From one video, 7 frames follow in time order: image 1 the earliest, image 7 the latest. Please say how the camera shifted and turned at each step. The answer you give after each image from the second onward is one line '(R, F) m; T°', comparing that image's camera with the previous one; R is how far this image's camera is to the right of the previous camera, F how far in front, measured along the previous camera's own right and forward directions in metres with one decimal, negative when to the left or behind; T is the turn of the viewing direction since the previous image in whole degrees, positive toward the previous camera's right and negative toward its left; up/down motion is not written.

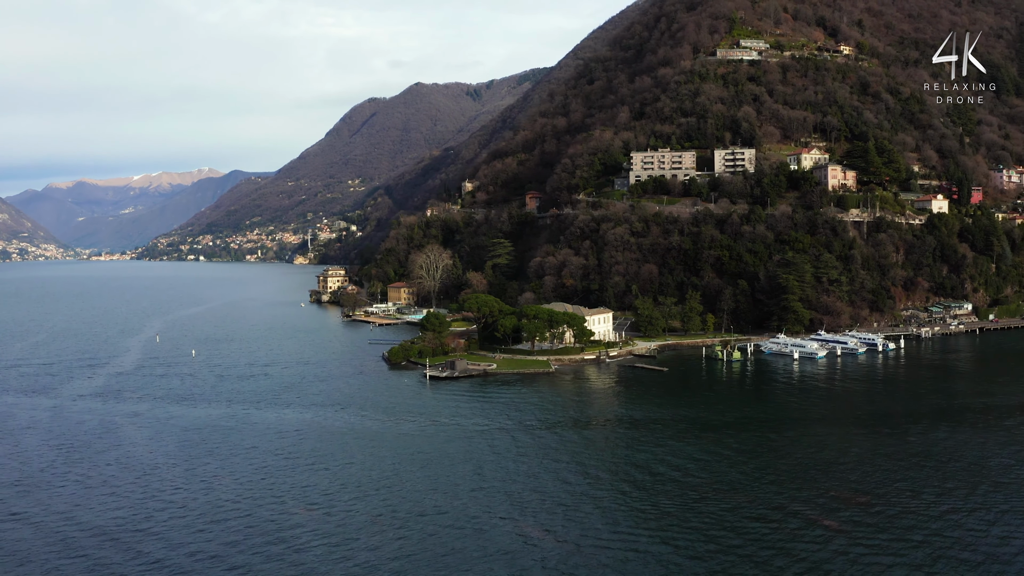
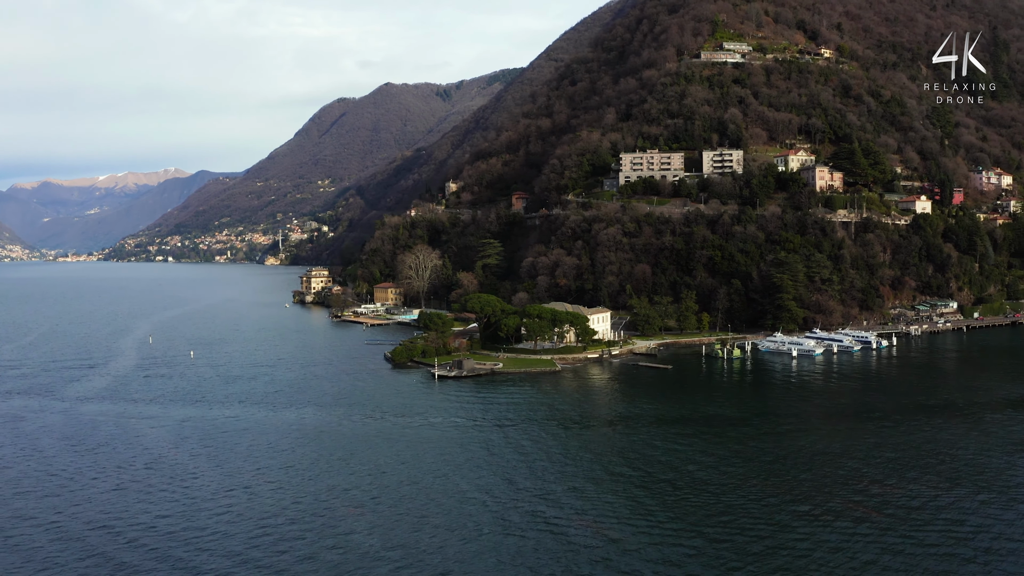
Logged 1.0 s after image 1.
(-1.1, -0.3) m; +2°
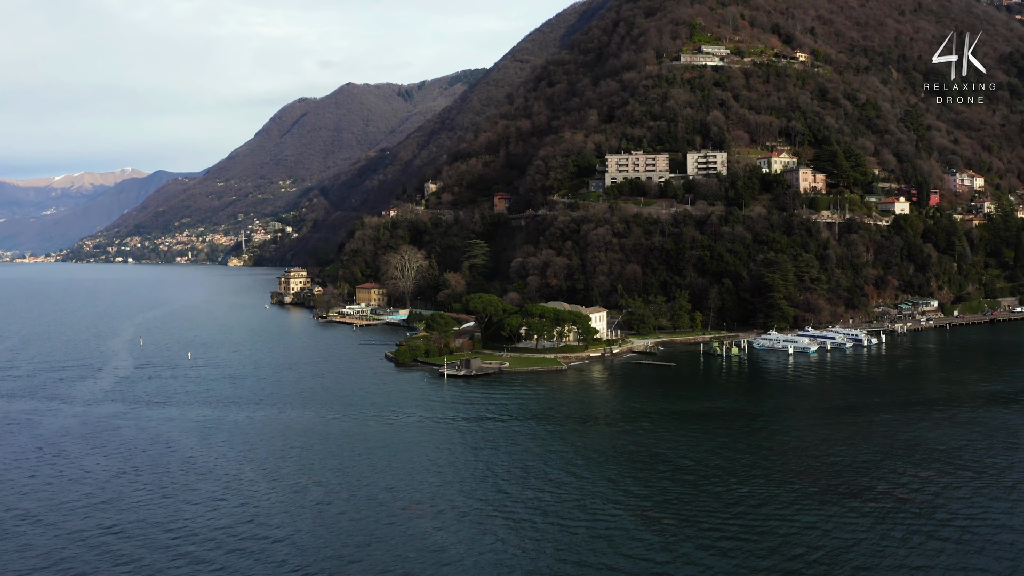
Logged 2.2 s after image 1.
(-1.4, -0.4) m; +2°
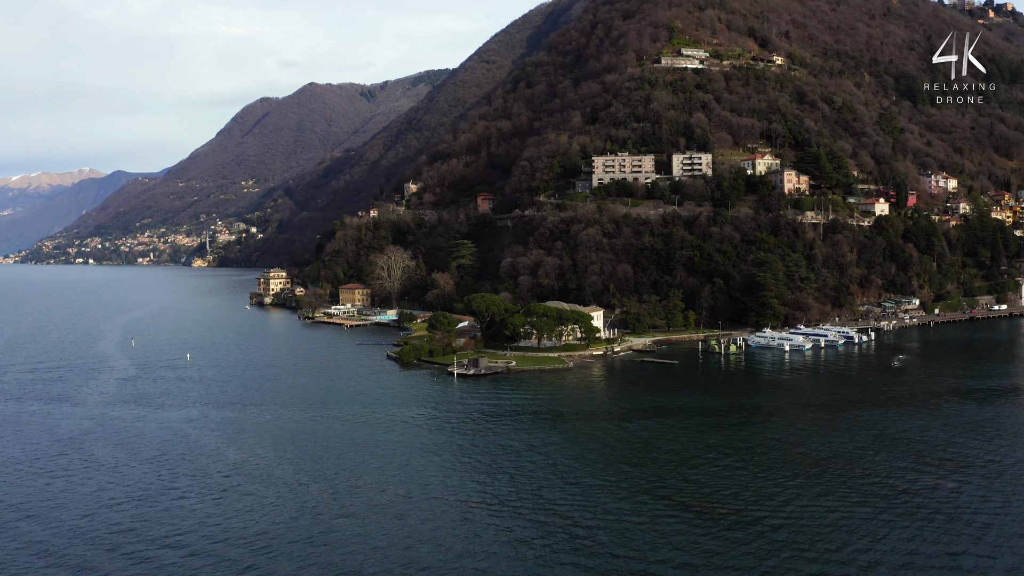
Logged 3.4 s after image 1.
(-1.4, -0.5) m; +2°
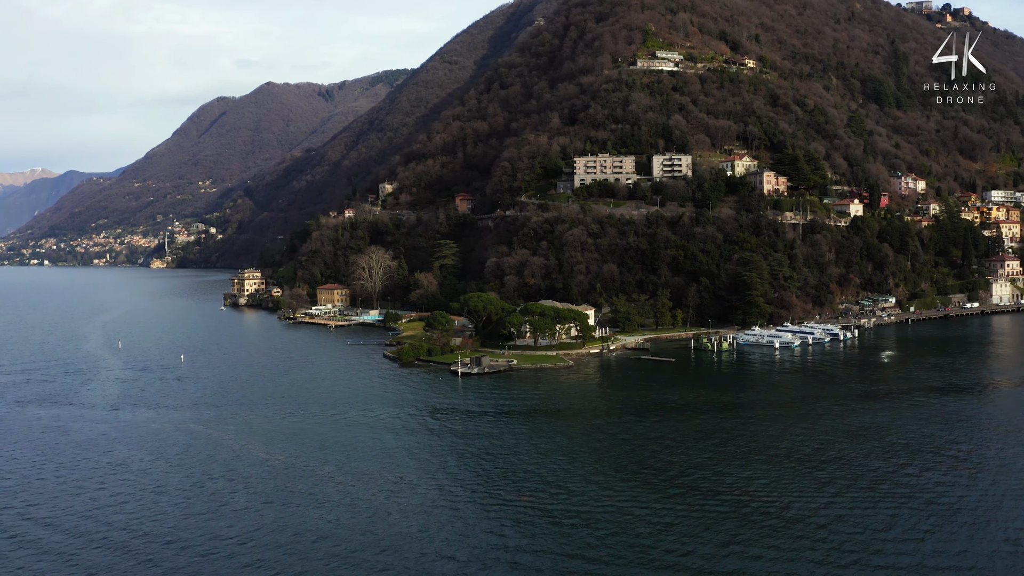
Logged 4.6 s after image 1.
(-1.4, -0.4) m; +2°
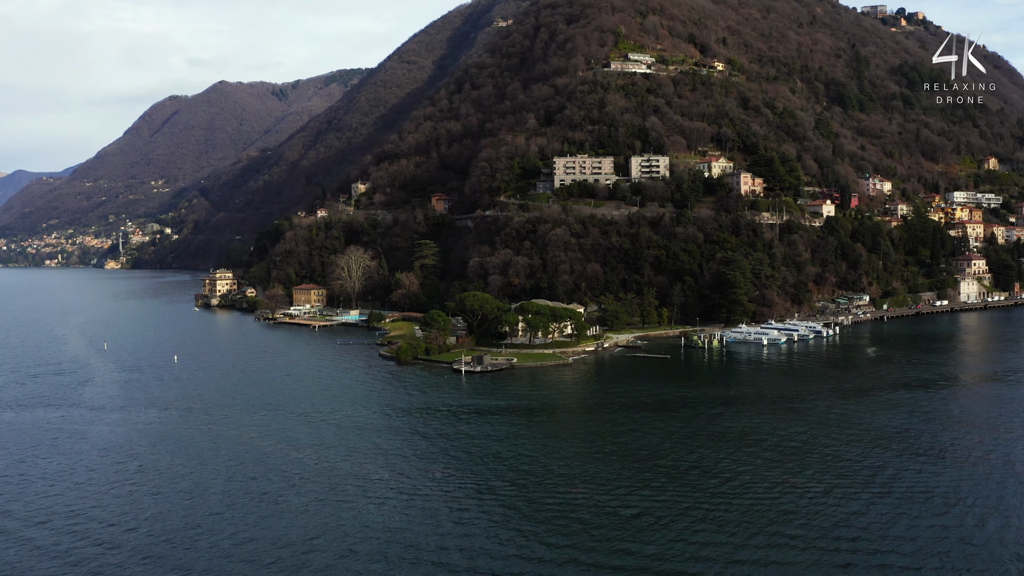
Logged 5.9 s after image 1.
(-1.5, -0.6) m; +3°
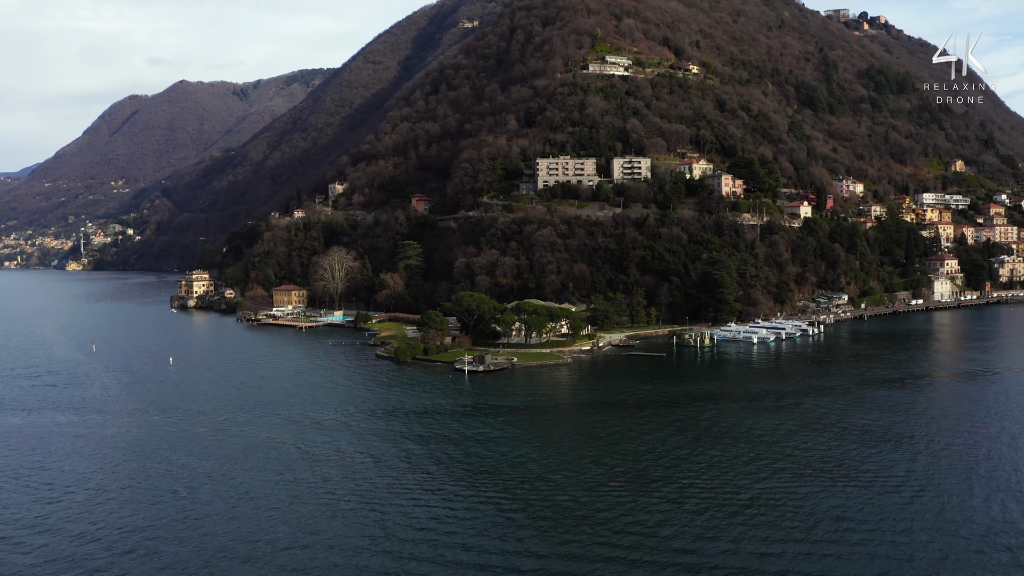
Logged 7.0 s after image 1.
(-1.3, -0.6) m; +2°
